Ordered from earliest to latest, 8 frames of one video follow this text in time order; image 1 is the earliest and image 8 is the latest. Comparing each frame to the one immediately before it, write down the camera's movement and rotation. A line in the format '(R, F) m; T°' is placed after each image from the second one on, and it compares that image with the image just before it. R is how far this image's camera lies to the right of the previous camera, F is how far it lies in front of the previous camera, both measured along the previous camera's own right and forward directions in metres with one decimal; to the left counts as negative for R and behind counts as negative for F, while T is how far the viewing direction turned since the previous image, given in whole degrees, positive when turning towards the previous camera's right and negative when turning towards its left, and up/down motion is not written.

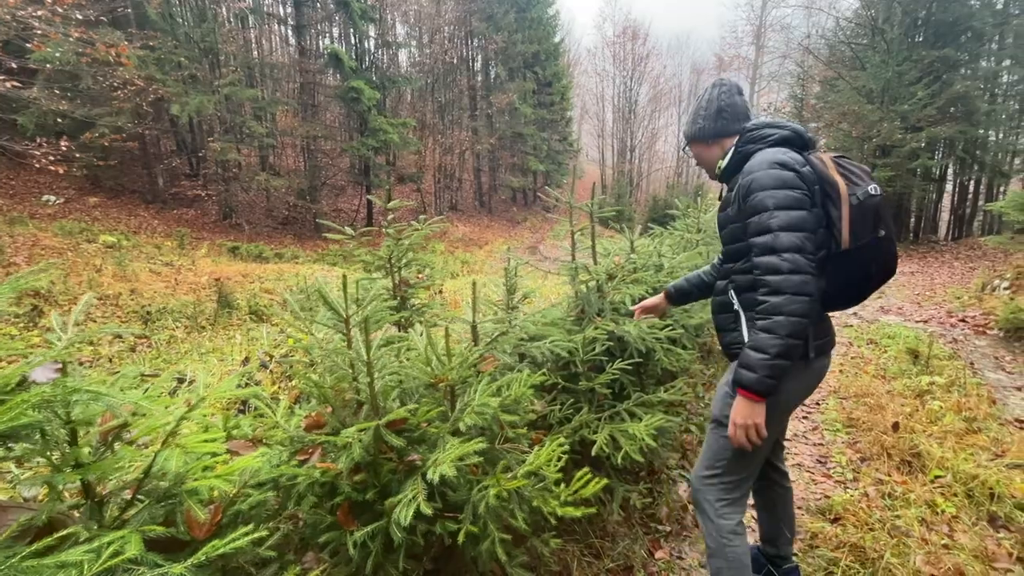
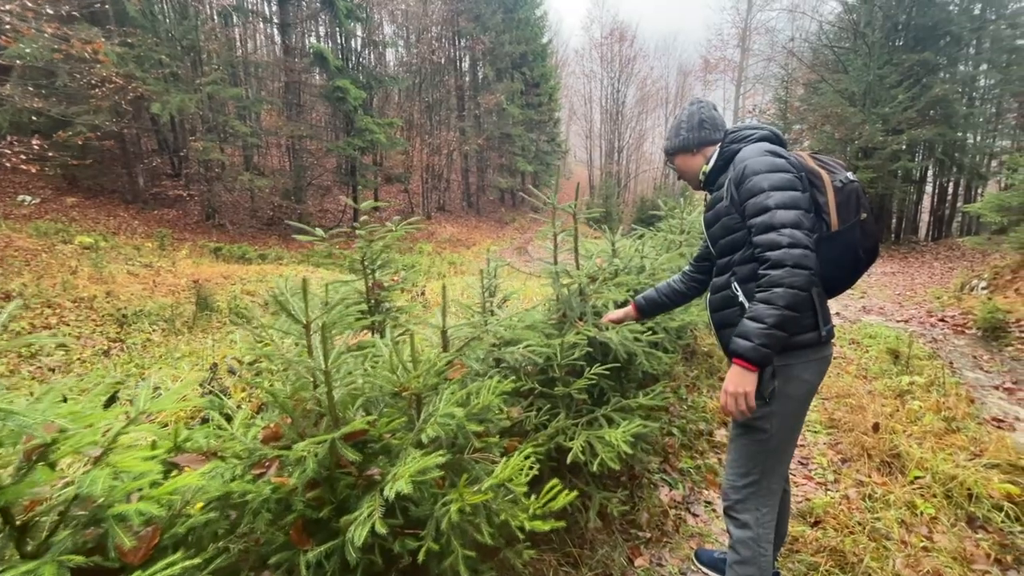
(+0.1, +0.1) m; +1°
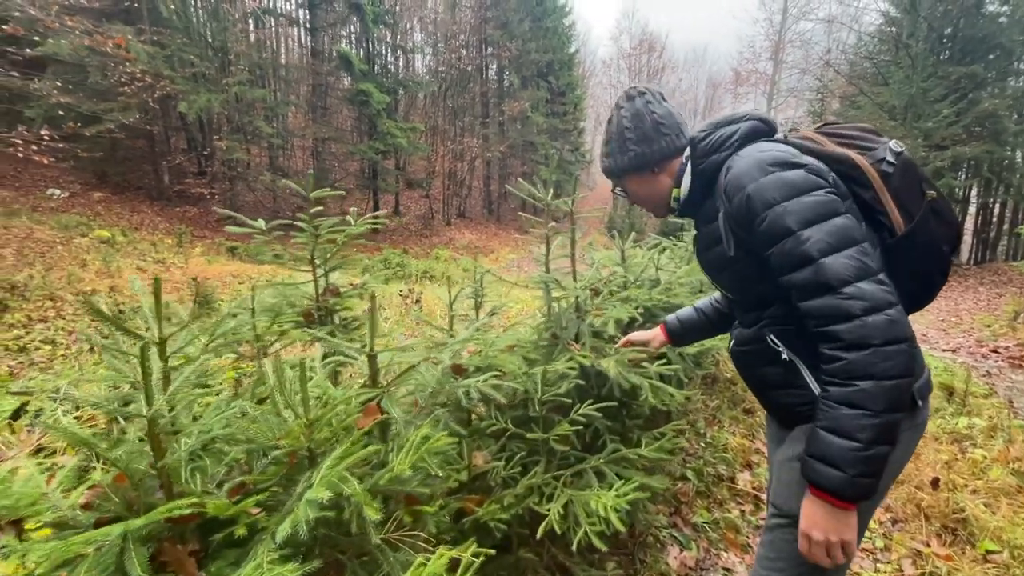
(+0.2, +0.7) m; -2°
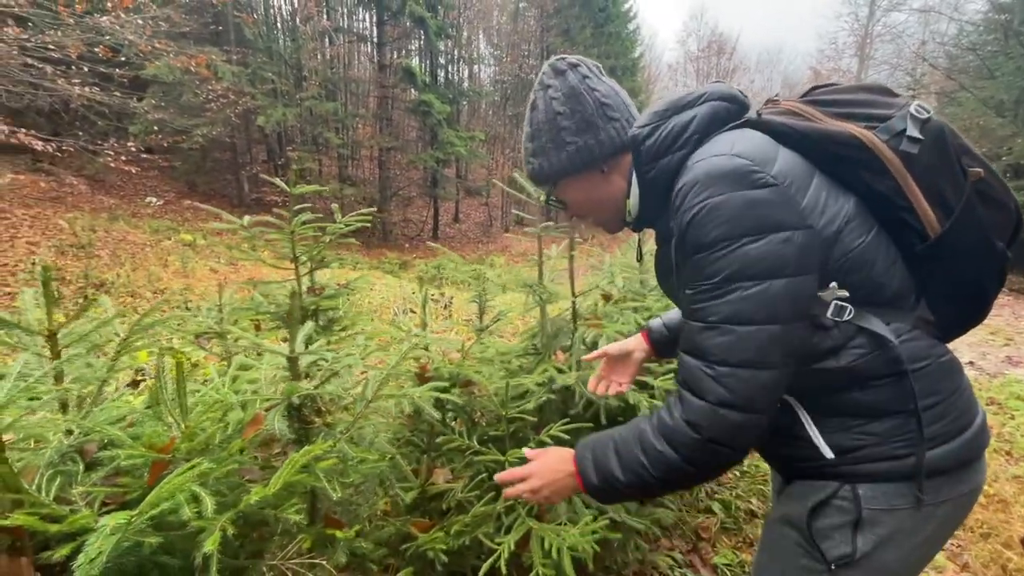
(+0.4, +0.3) m; -7°
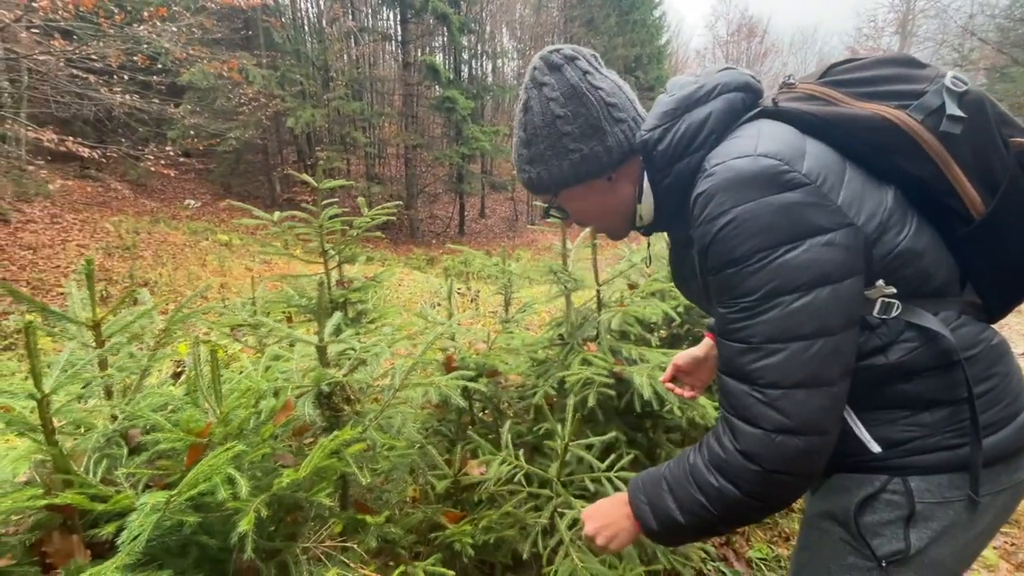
(0.0, 0.0) m; -3°
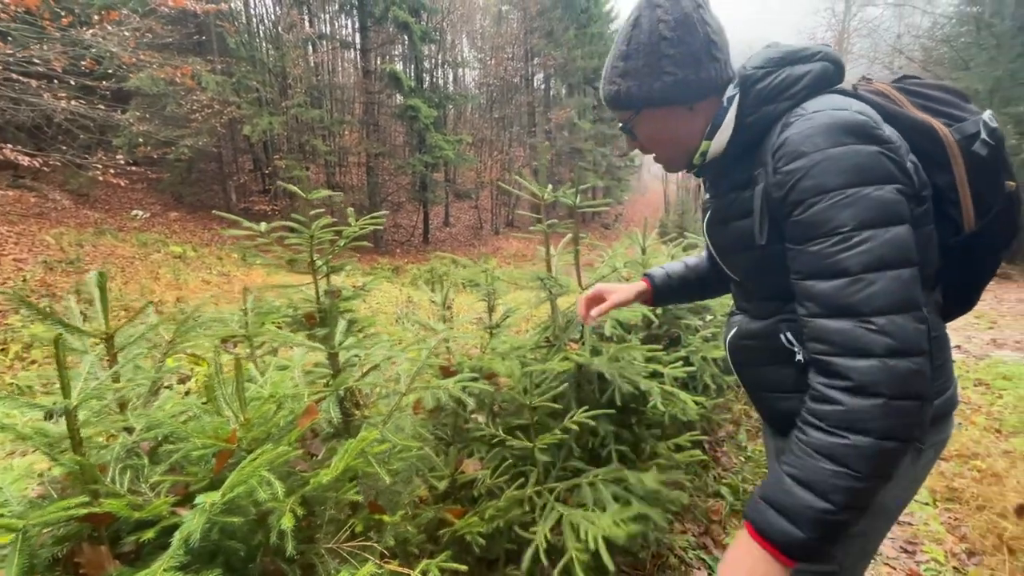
(-0.1, -0.1) m; +4°
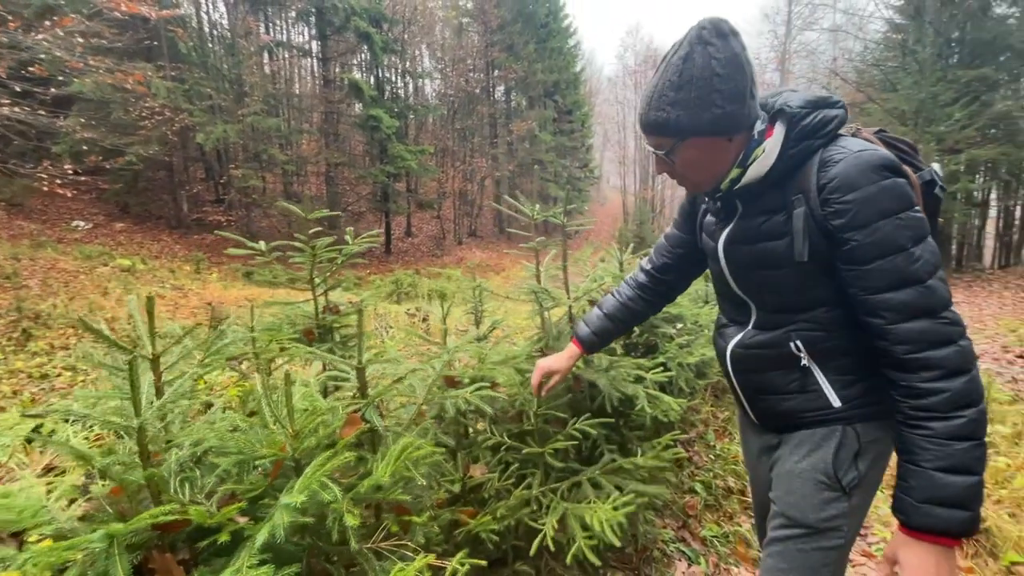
(-0.2, -0.2) m; +4°
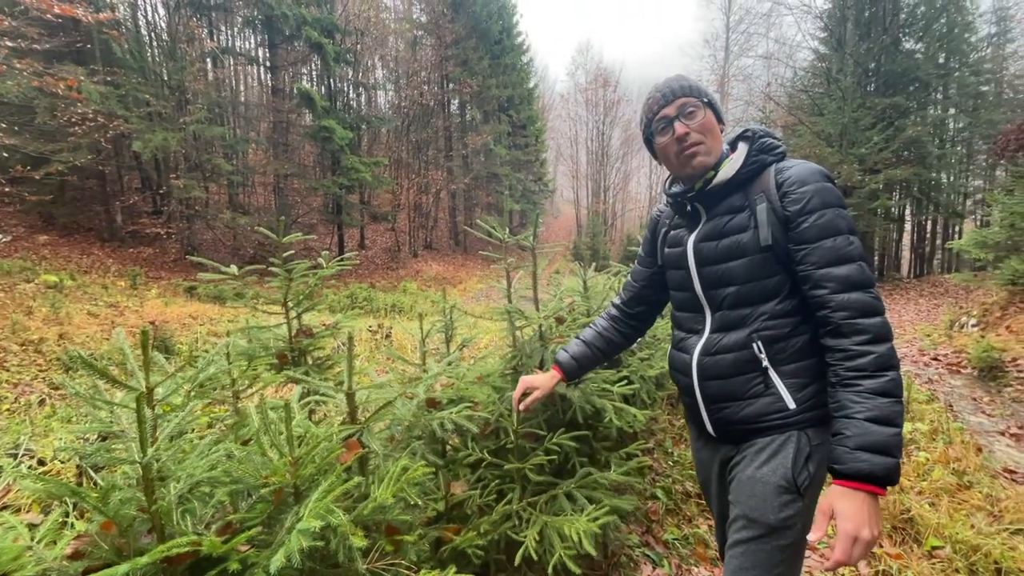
(-0.1, -0.1) m; +5°
